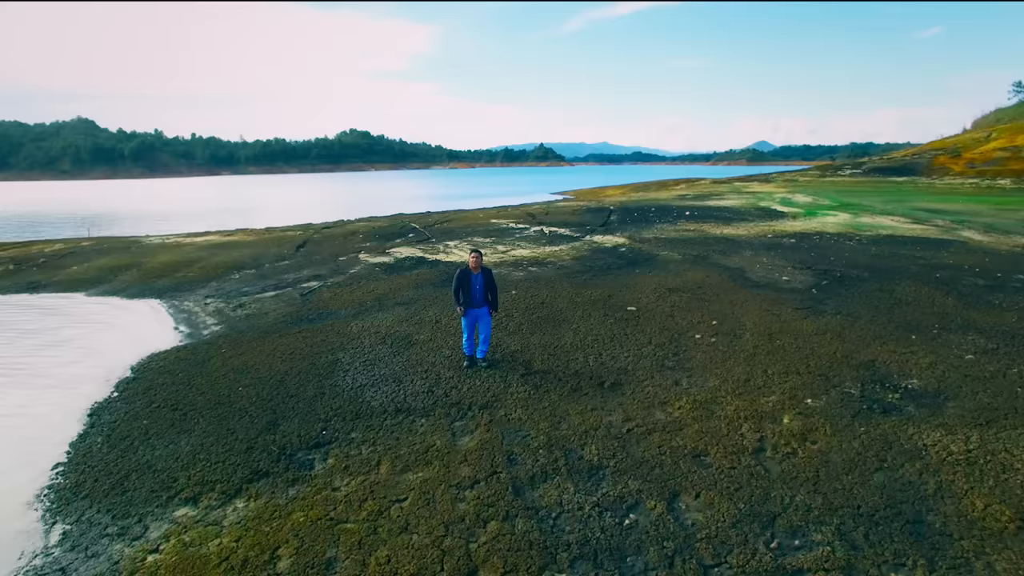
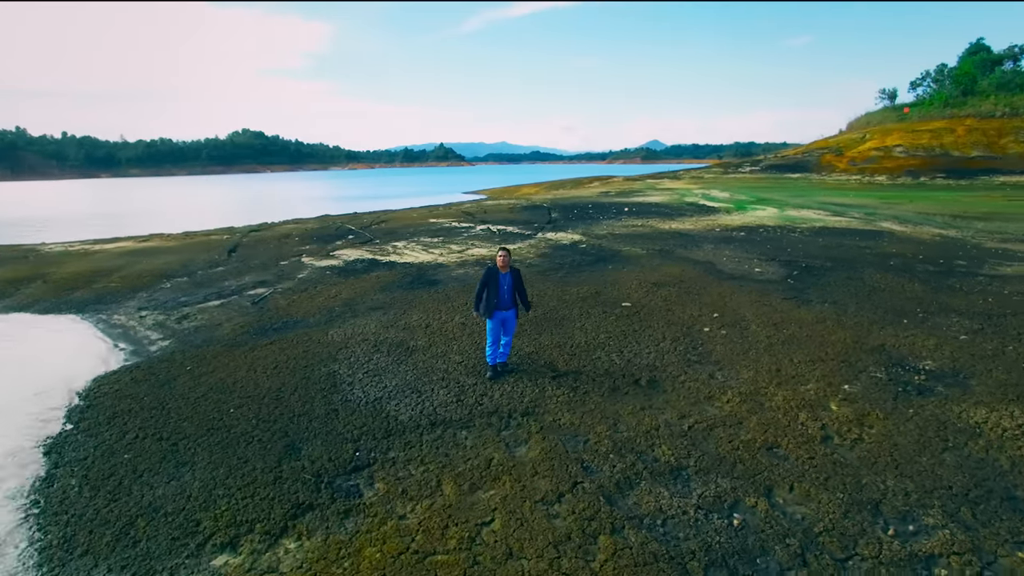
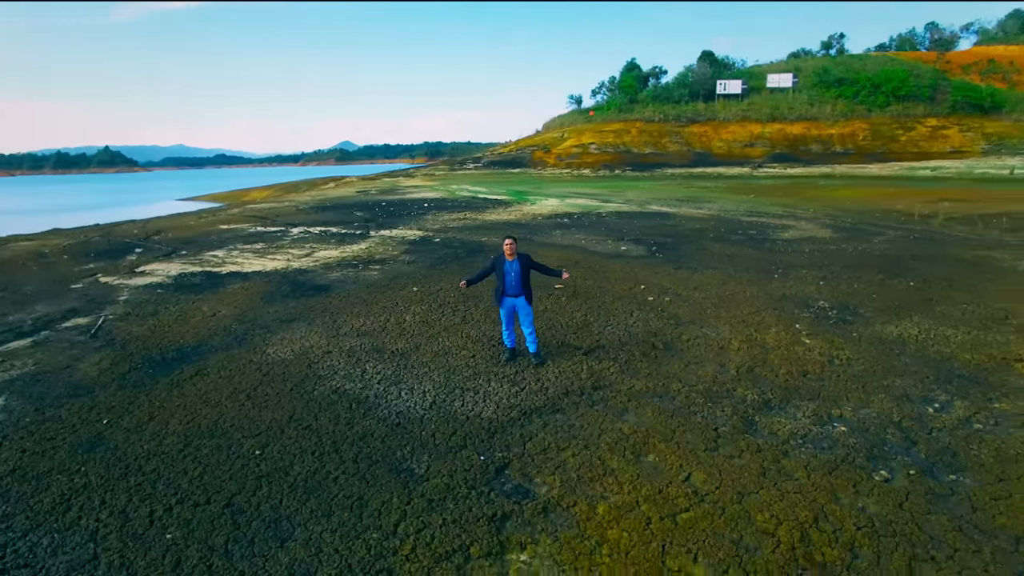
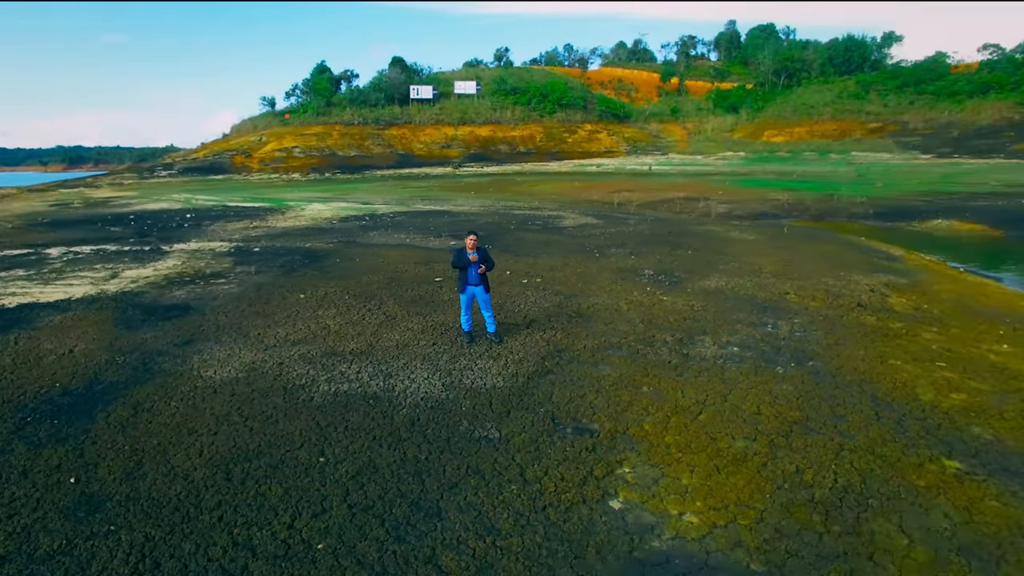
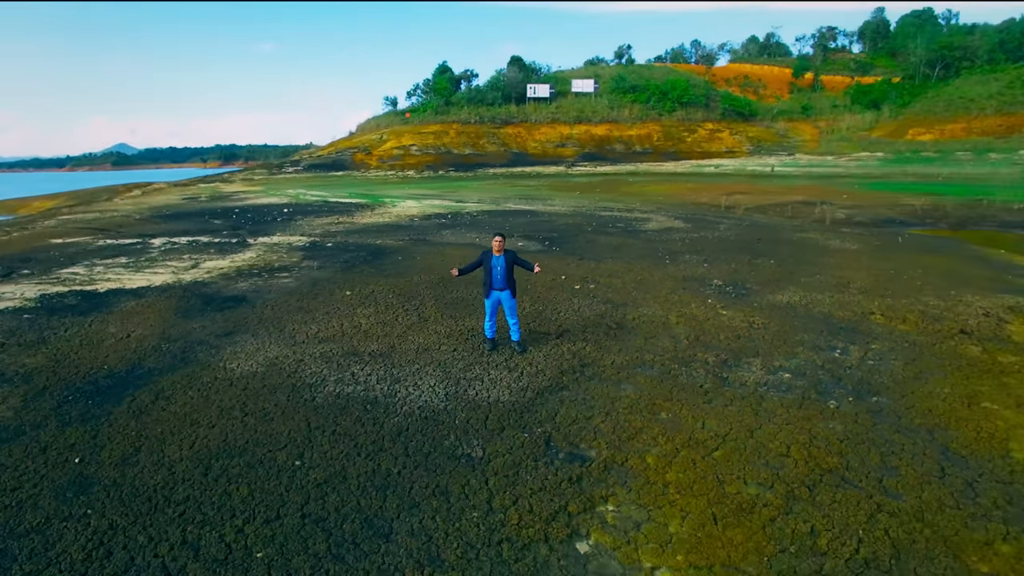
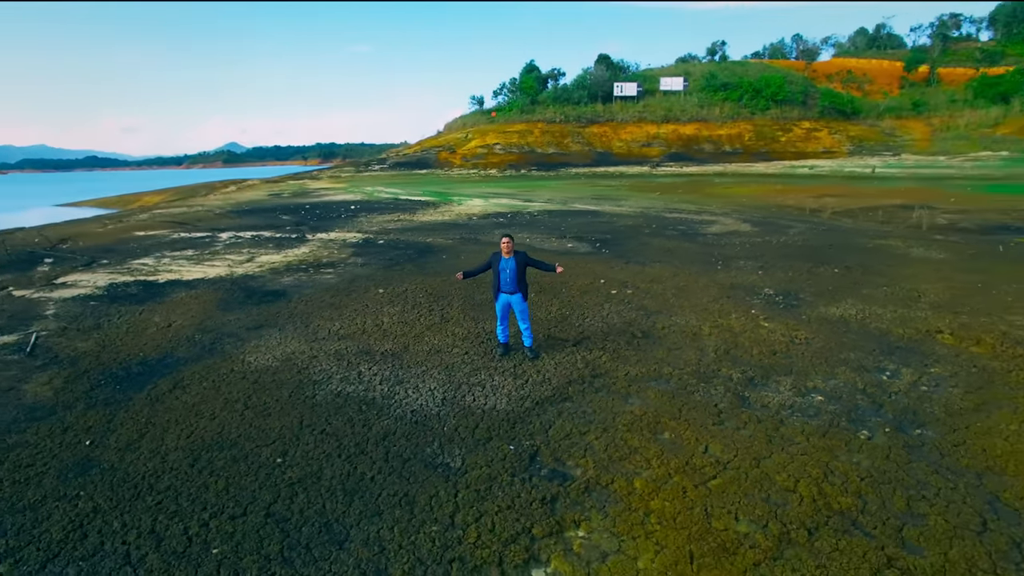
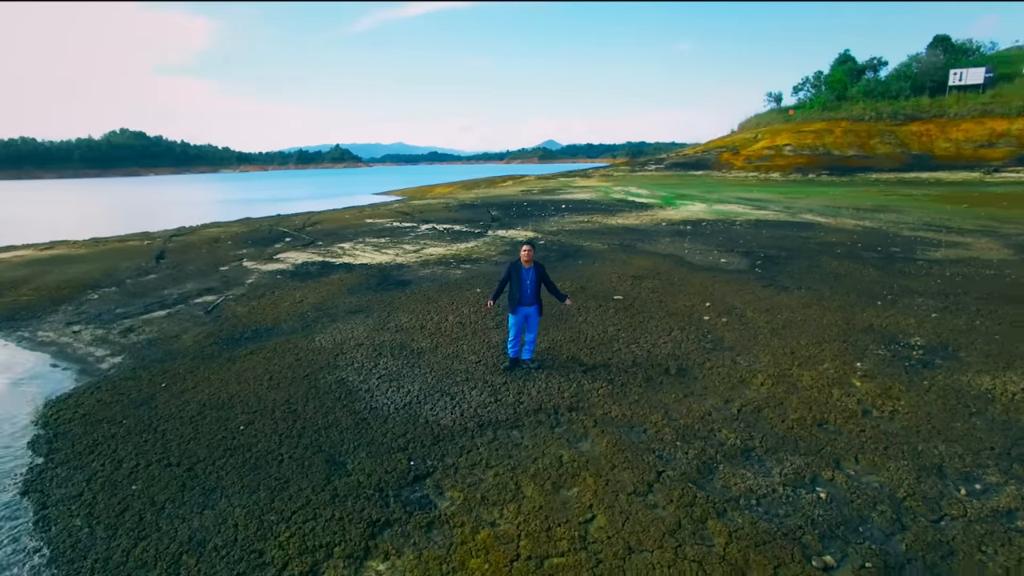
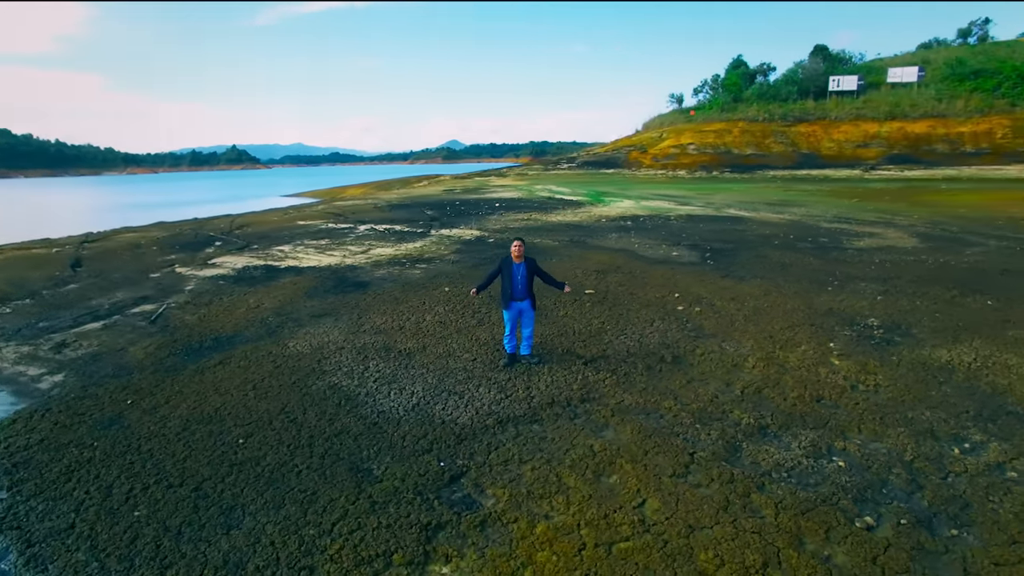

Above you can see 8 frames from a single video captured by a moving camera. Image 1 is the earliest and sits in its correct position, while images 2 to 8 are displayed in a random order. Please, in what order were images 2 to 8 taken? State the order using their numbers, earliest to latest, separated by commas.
2, 7, 8, 3, 6, 5, 4
